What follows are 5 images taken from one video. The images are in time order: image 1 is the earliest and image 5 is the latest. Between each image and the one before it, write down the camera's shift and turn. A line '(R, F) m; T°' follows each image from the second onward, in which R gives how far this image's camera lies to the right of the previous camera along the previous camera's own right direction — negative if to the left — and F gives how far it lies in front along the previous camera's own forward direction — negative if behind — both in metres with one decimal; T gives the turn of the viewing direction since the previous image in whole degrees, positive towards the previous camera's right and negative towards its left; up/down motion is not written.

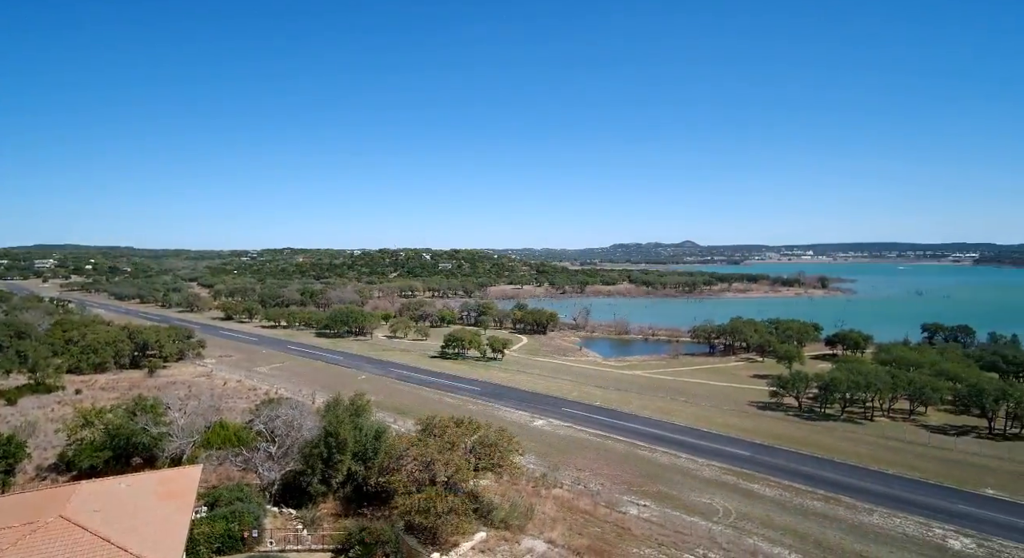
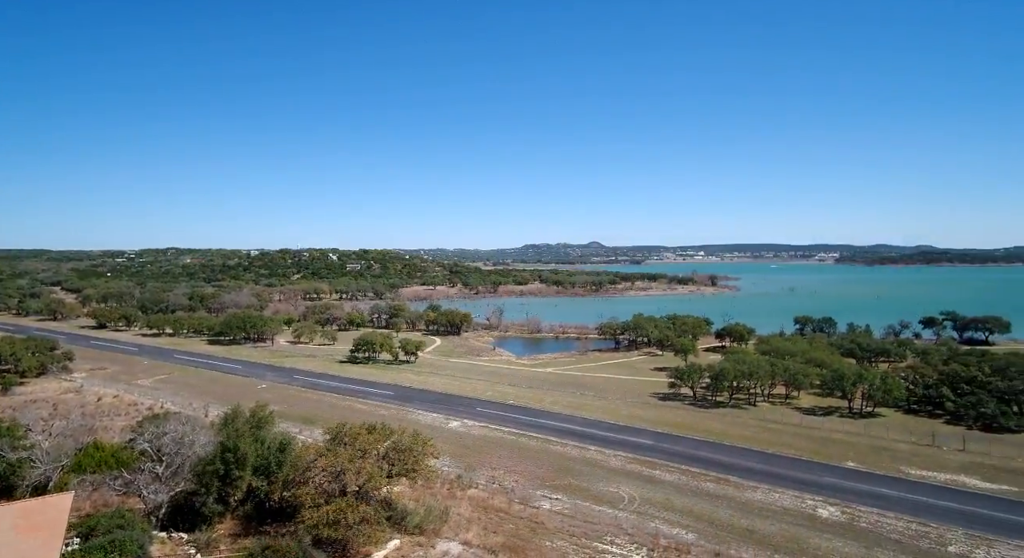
(+0.1, -0.1) m; +8°
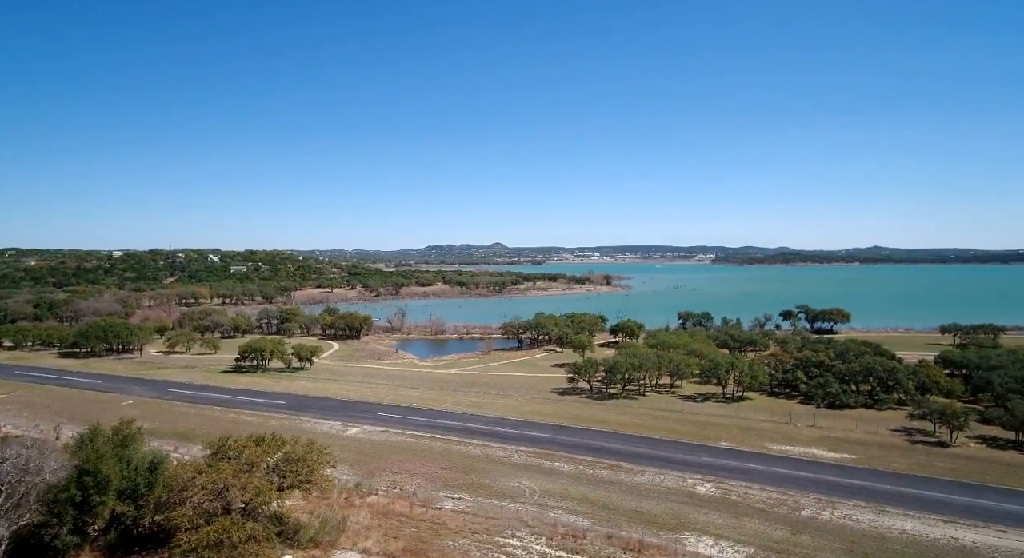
(+0.1, -0.3) m; +9°
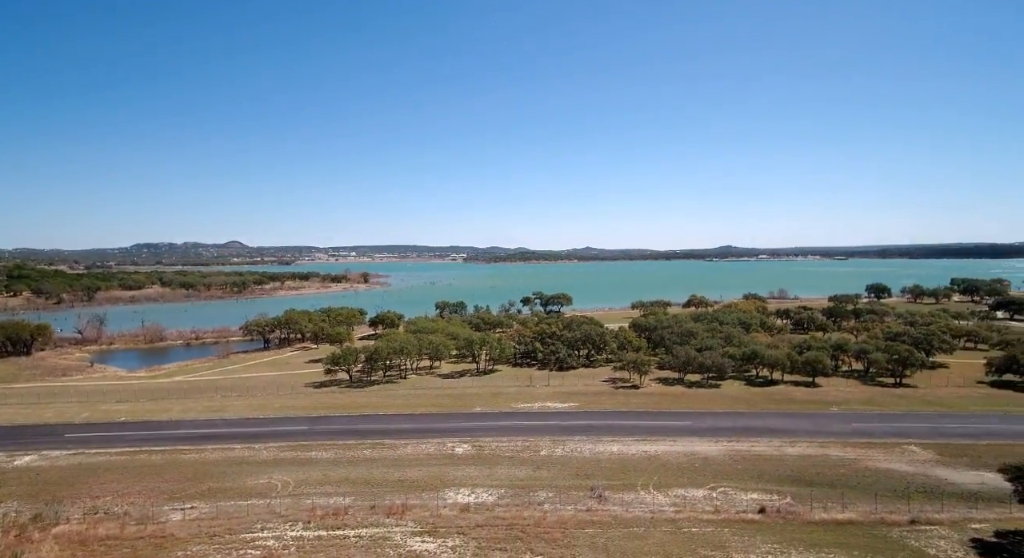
(-1.3, -1.7) m; +23°
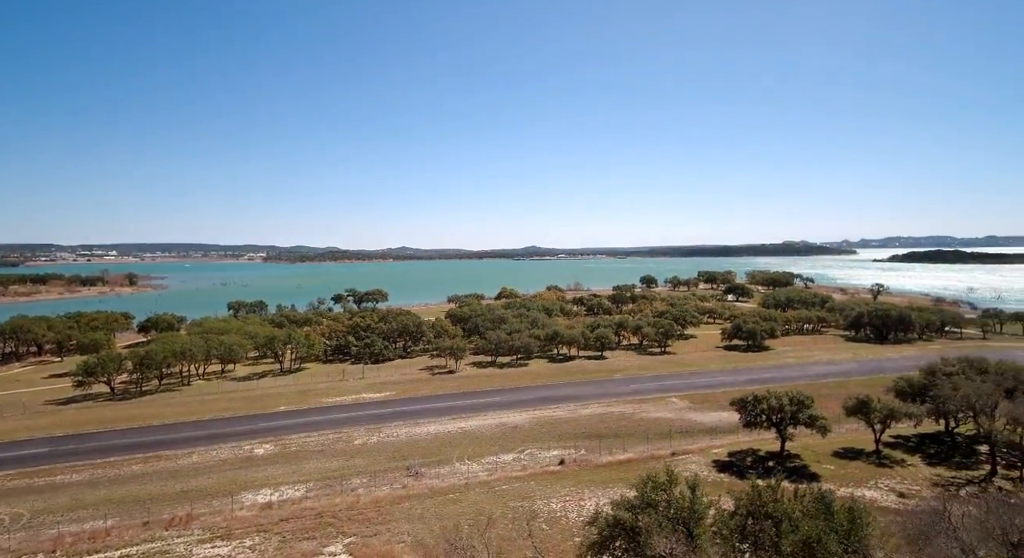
(-1.4, -1.0) m; +21°
